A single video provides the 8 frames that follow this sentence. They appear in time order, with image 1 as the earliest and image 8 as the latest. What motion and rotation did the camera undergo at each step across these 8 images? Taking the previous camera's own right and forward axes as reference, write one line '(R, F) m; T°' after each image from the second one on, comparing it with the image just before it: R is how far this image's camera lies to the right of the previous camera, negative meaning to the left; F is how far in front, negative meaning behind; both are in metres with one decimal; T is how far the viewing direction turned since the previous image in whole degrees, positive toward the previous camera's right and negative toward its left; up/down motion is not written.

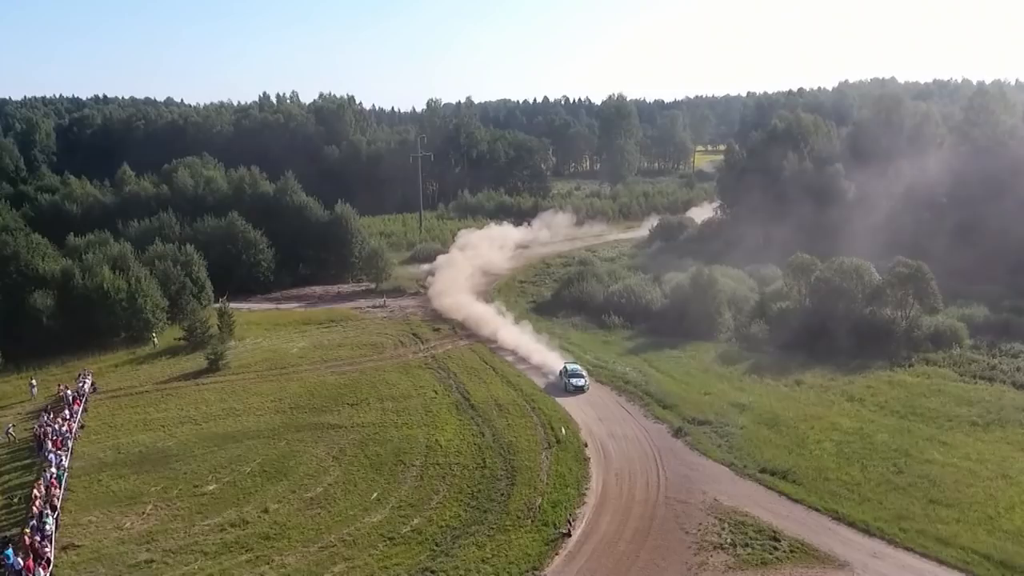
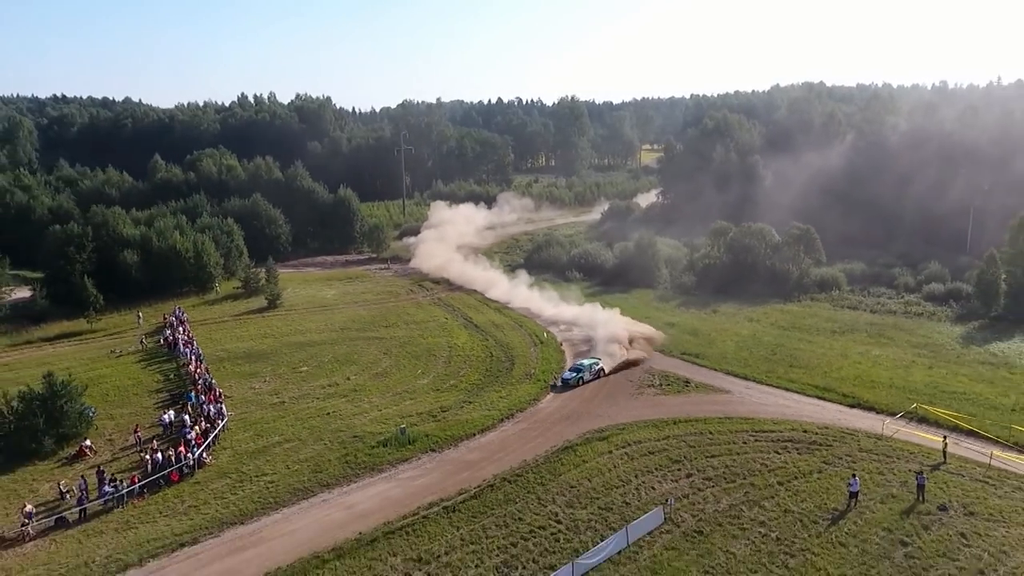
(-2.6, -14.2) m; +3°
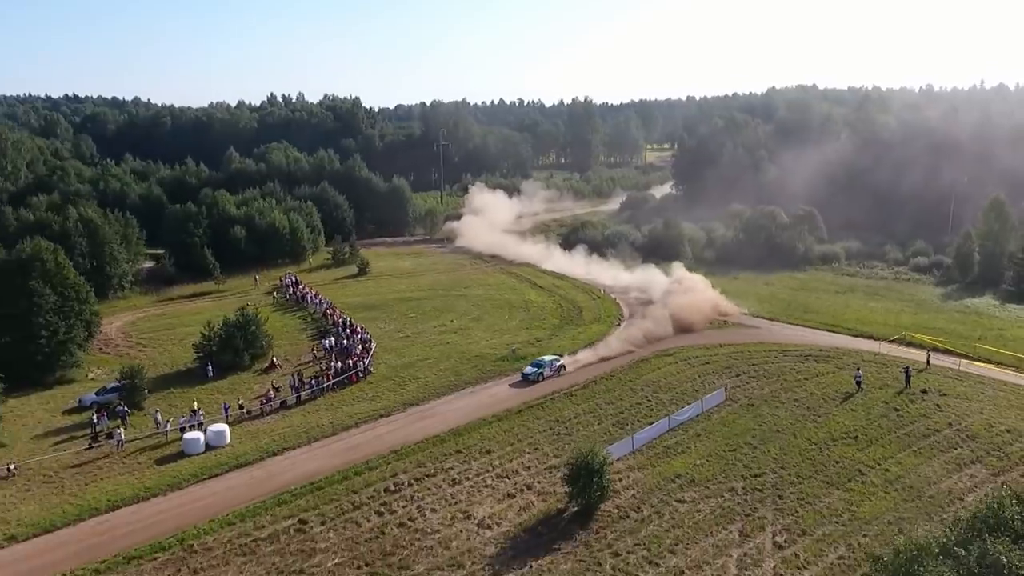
(-5.0, -10.7) m; +1°
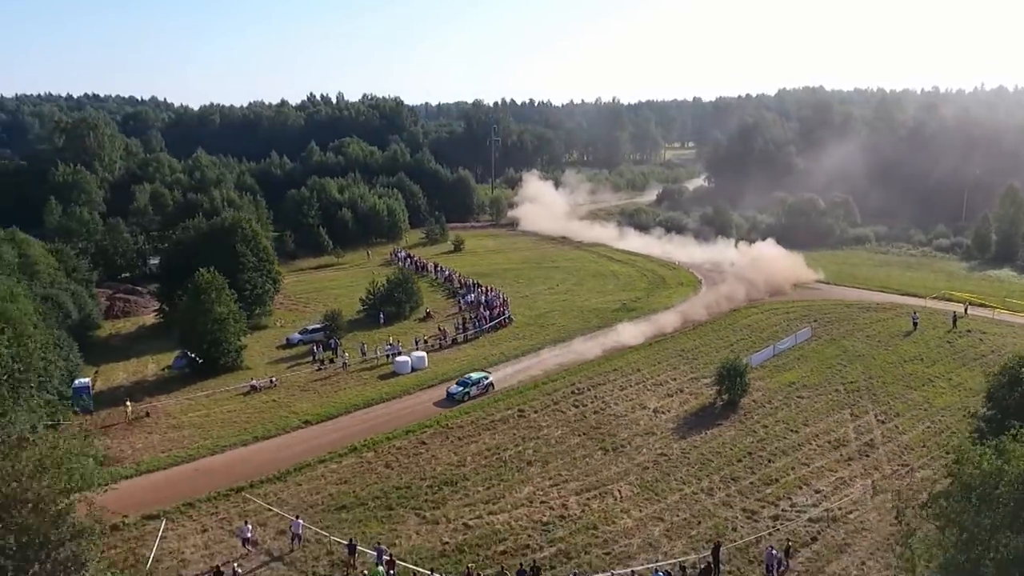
(-7.5, -9.6) m; 0°
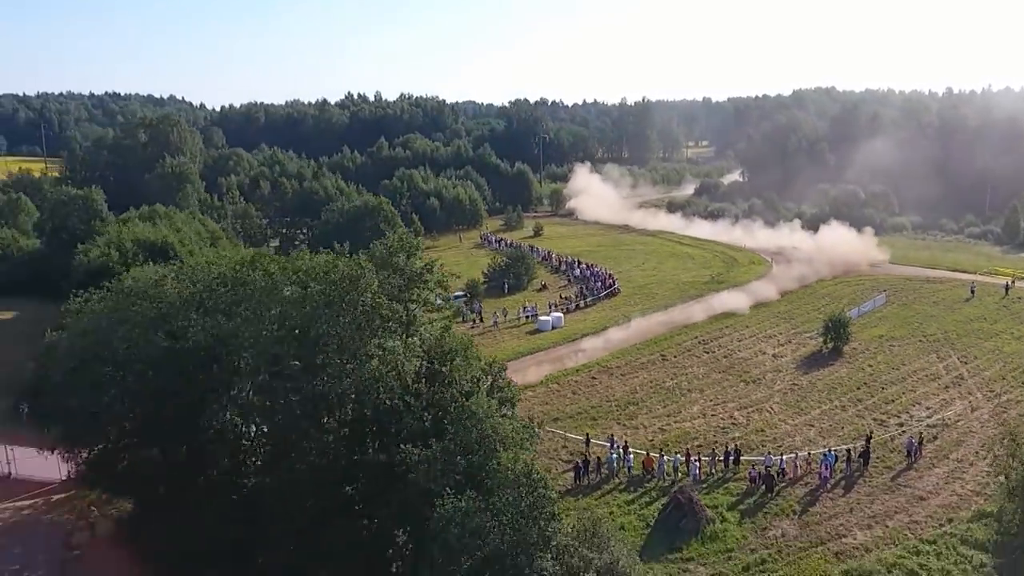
(-7.8, -7.8) m; 0°
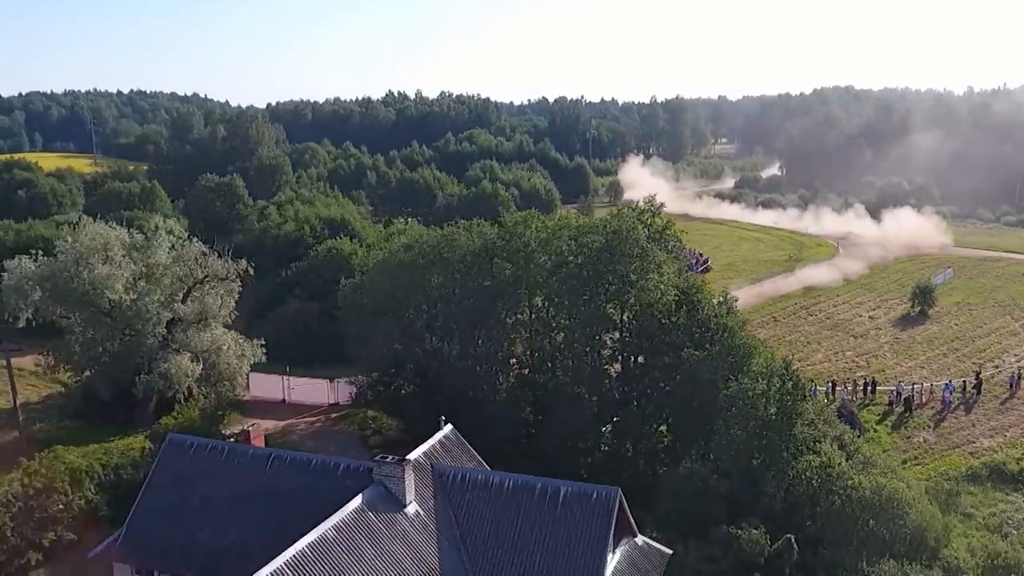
(-8.0, -7.3) m; 0°
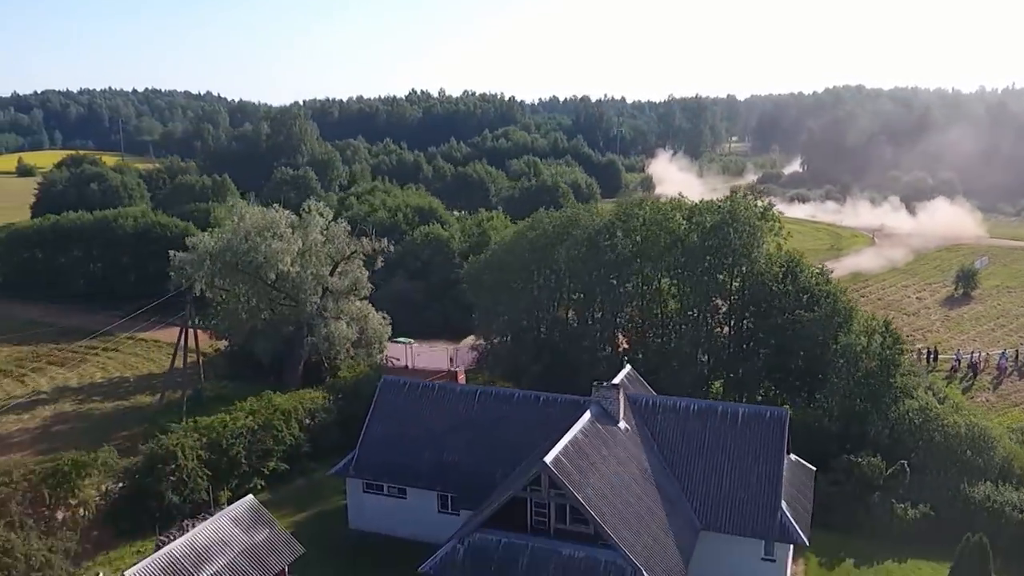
(-5.0, -4.4) m; 0°
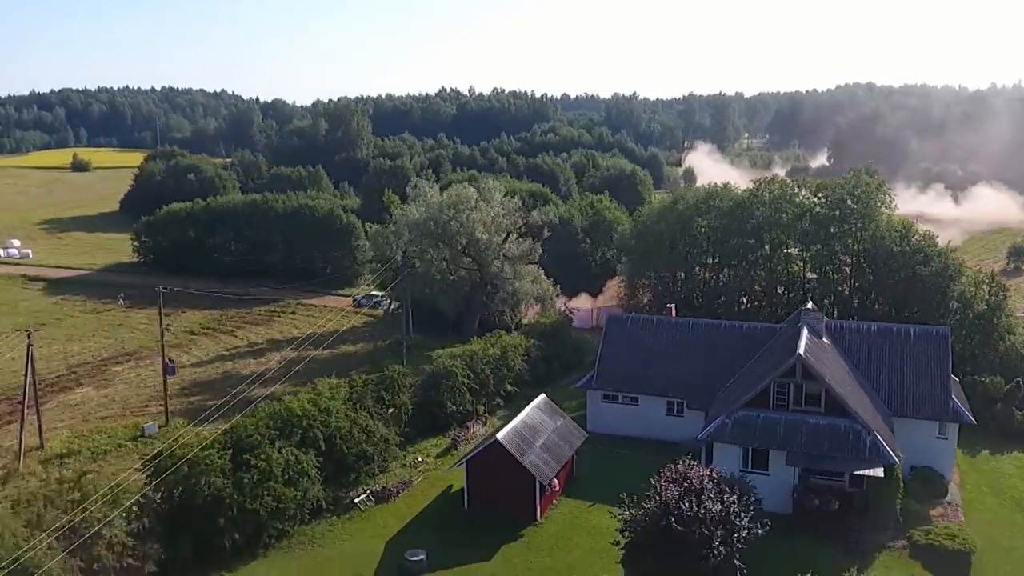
(-8.0, -7.1) m; 0°
